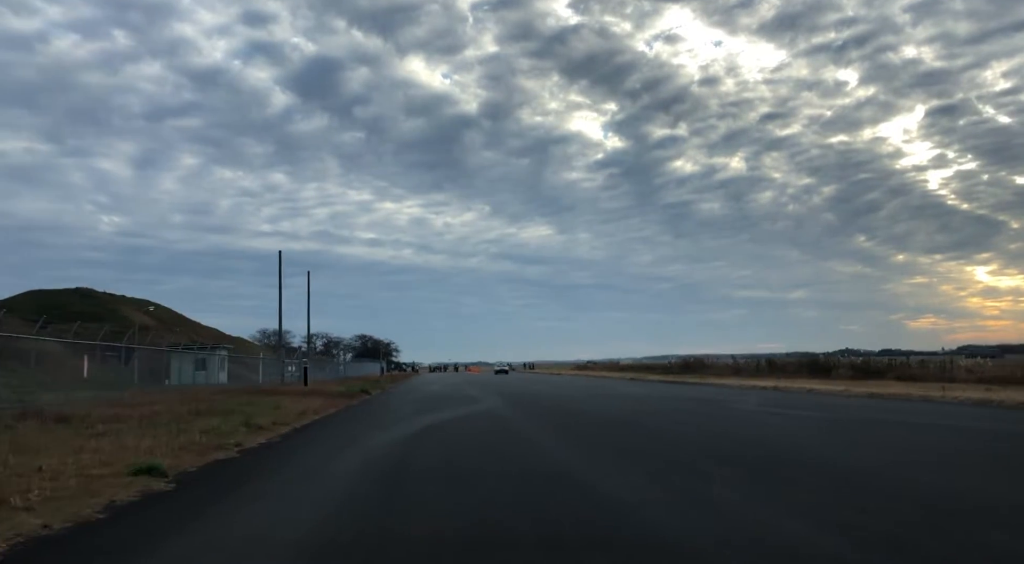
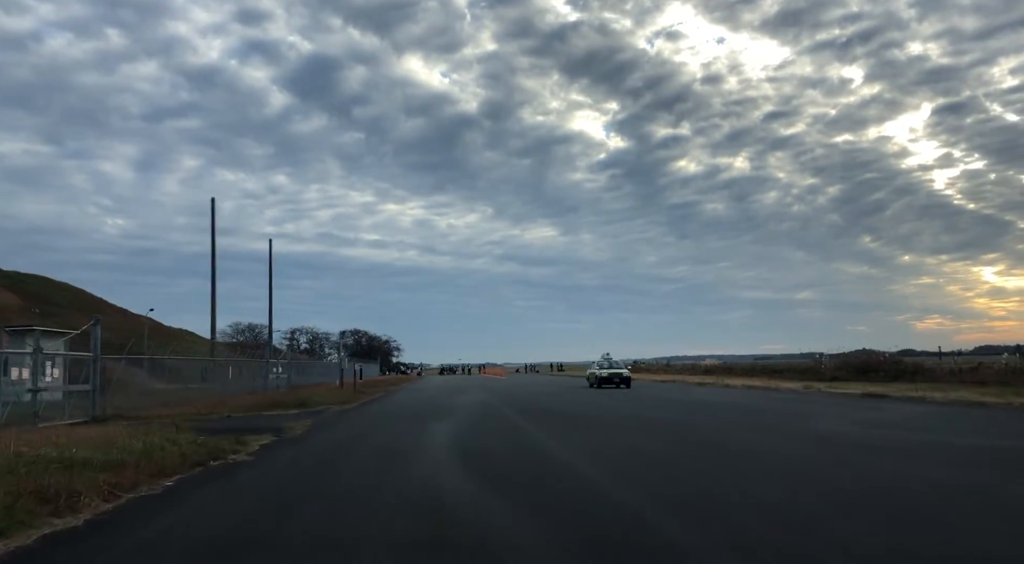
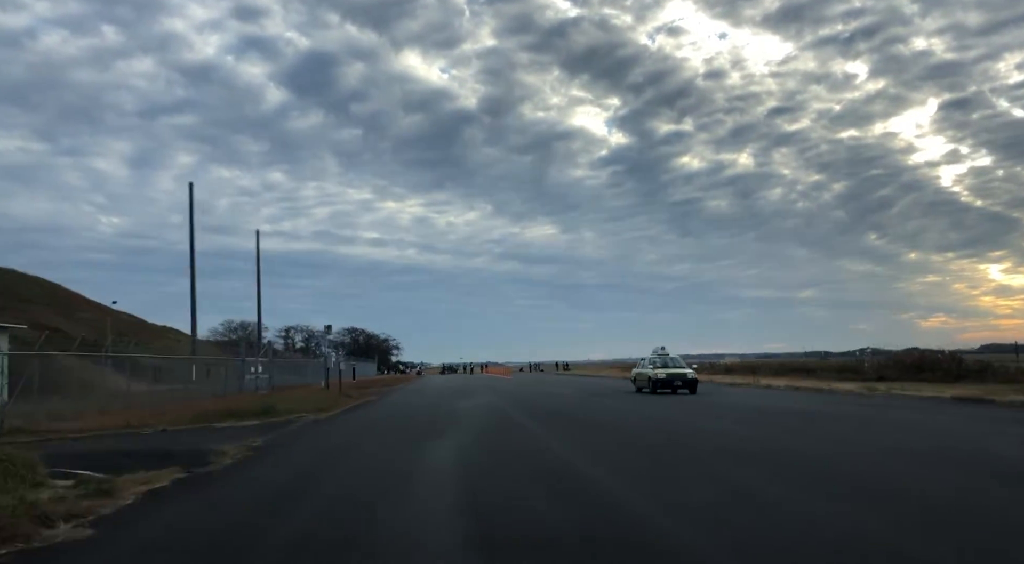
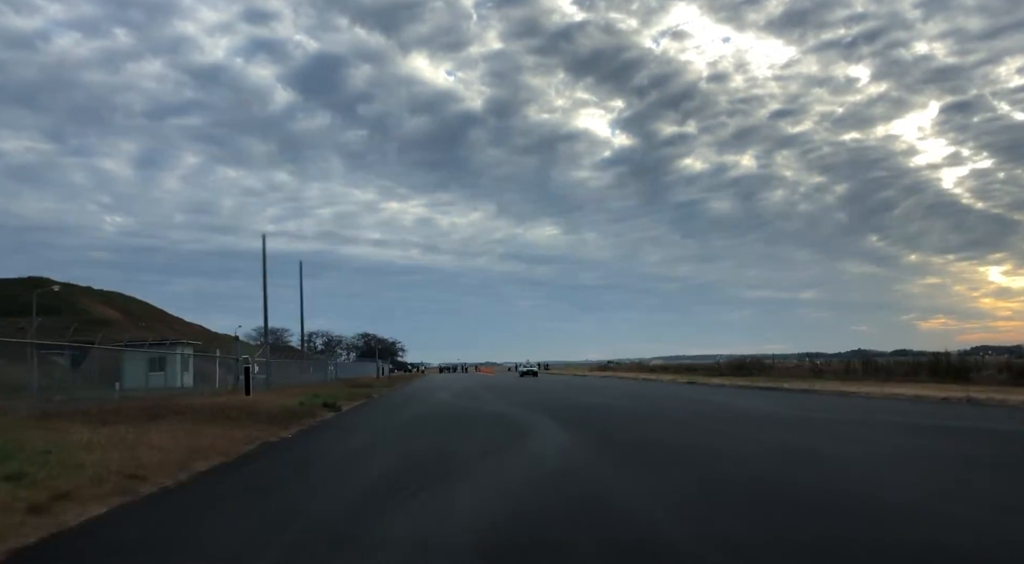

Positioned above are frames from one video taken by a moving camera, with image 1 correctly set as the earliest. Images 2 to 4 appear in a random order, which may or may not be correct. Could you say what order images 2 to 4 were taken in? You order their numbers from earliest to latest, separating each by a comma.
4, 2, 3
